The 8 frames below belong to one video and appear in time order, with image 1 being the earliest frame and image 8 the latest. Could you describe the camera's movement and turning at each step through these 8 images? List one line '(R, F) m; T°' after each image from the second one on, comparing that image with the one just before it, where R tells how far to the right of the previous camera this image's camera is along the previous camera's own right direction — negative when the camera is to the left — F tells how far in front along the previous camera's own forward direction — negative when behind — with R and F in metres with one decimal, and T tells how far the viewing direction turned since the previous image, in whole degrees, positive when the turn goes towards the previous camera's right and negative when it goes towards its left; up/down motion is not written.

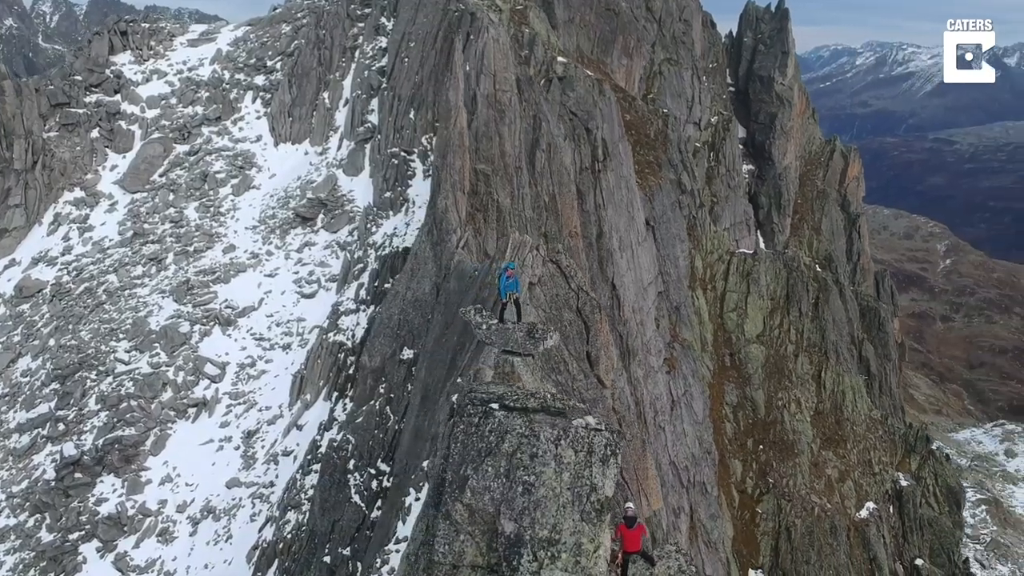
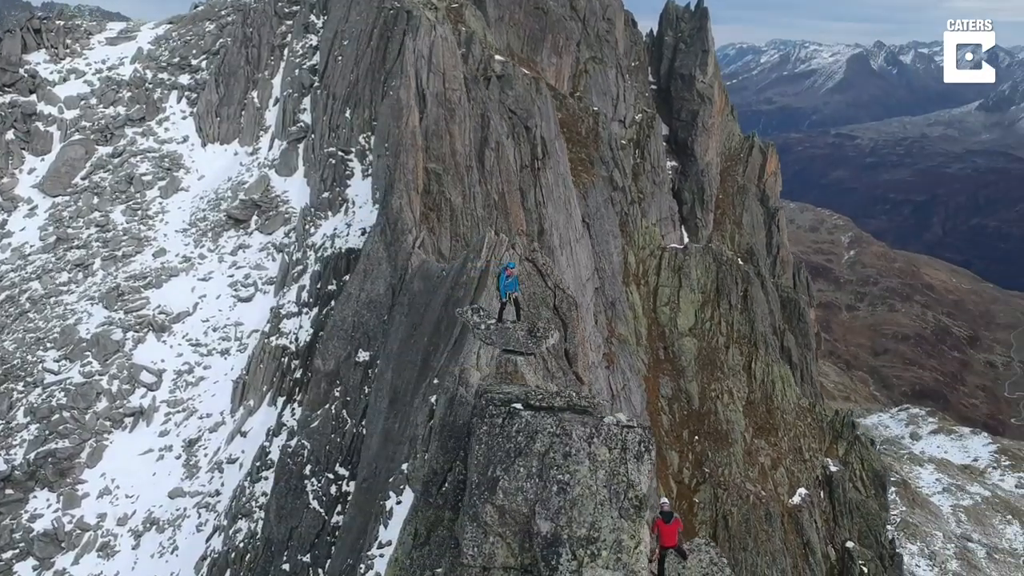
(-1.2, +0.1) m; +5°
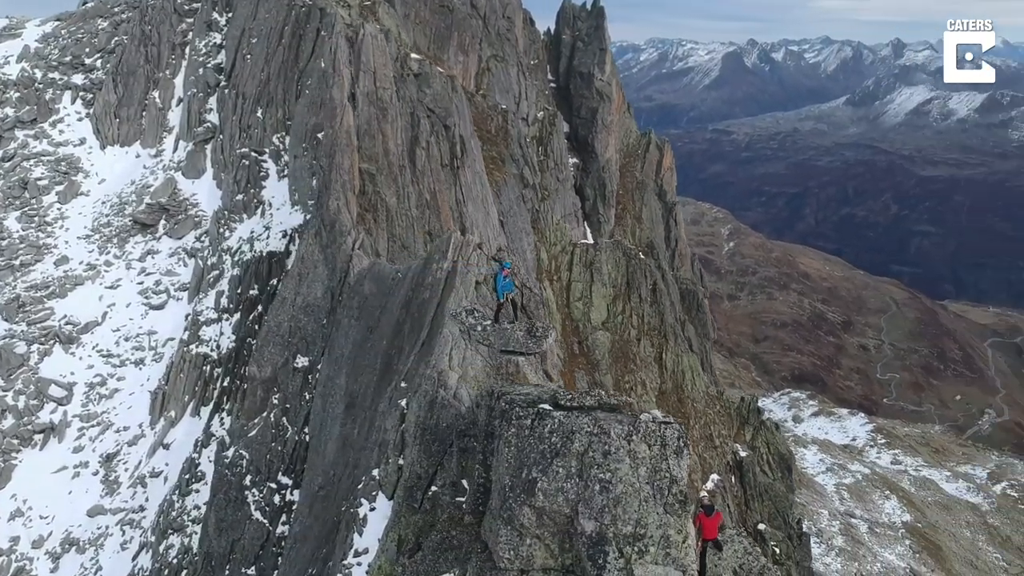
(-1.6, +0.1) m; +6°
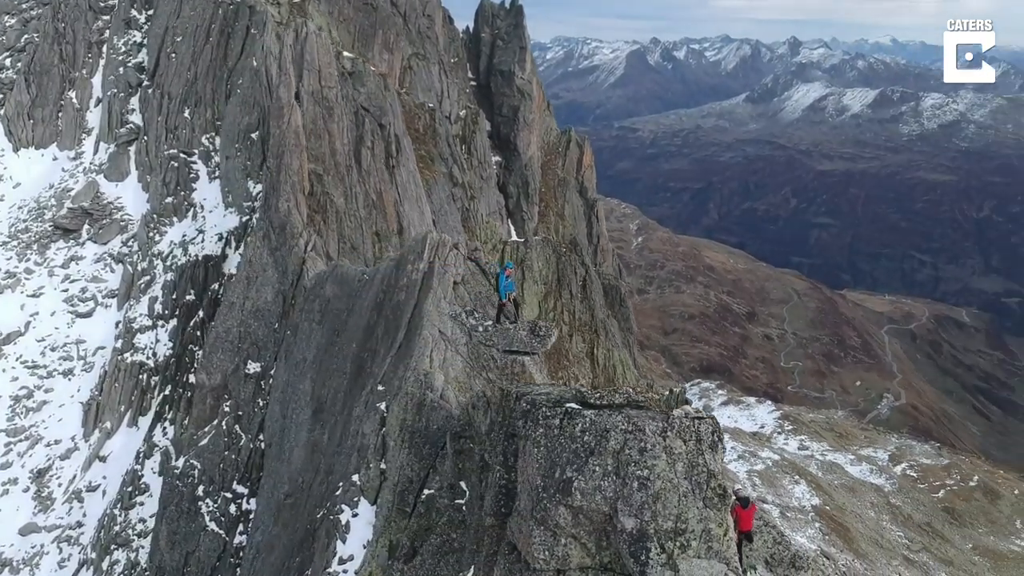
(-1.3, +0.1) m; +5°
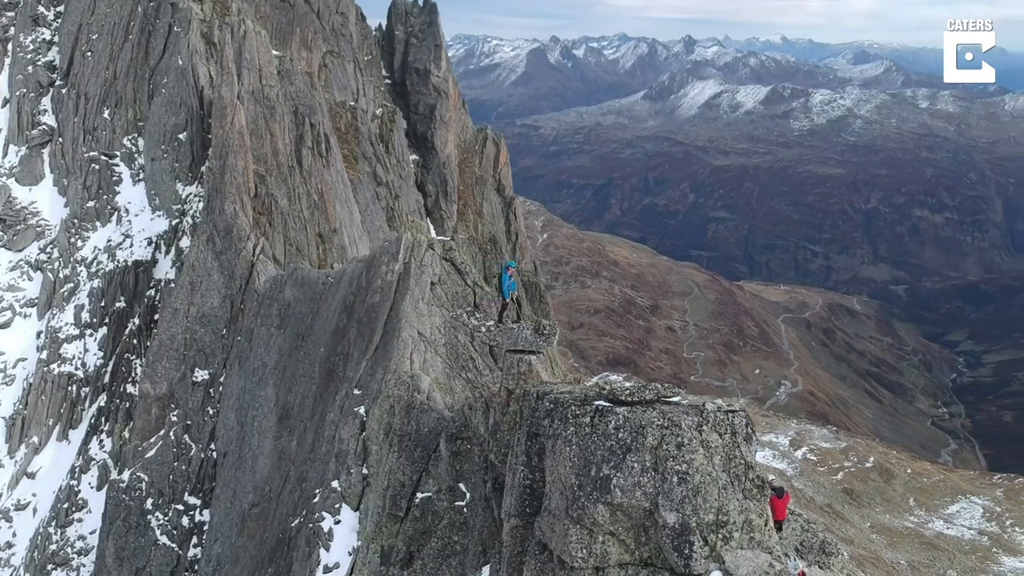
(-1.4, +0.1) m; +5°
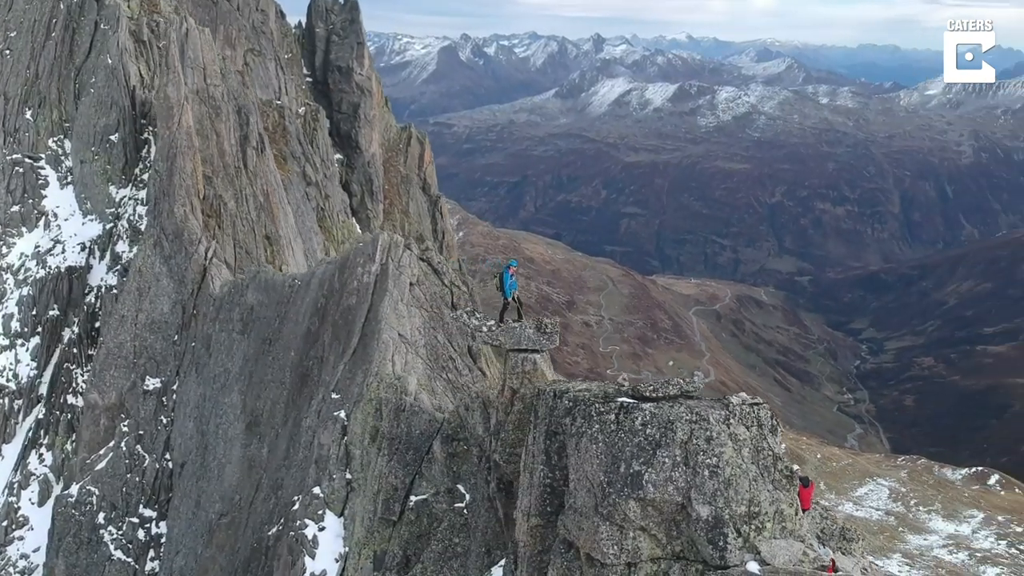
(-1.2, +0.1) m; +5°
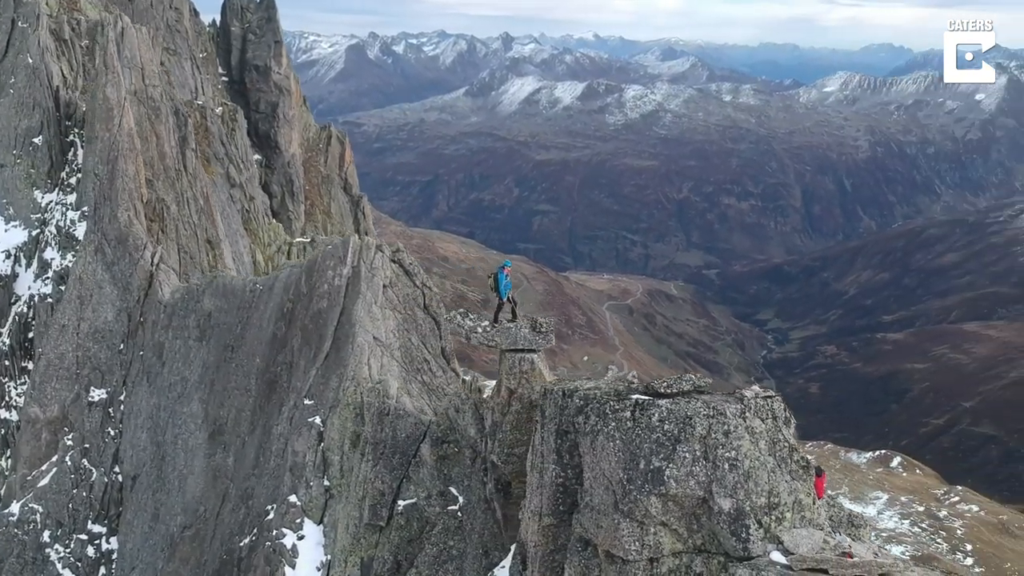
(-1.2, +0.1) m; +5°
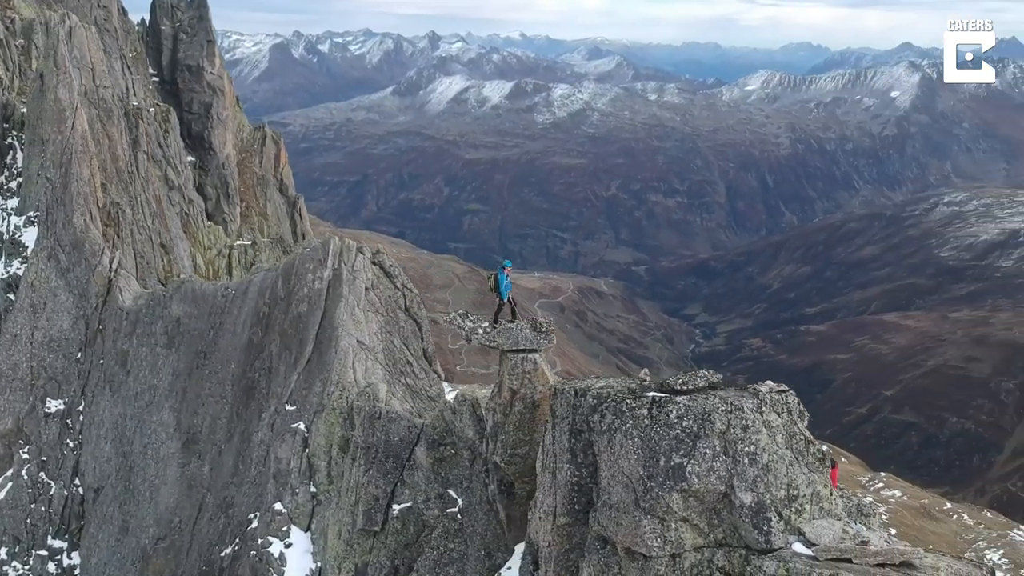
(-1.0, +0.1) m; +4°
